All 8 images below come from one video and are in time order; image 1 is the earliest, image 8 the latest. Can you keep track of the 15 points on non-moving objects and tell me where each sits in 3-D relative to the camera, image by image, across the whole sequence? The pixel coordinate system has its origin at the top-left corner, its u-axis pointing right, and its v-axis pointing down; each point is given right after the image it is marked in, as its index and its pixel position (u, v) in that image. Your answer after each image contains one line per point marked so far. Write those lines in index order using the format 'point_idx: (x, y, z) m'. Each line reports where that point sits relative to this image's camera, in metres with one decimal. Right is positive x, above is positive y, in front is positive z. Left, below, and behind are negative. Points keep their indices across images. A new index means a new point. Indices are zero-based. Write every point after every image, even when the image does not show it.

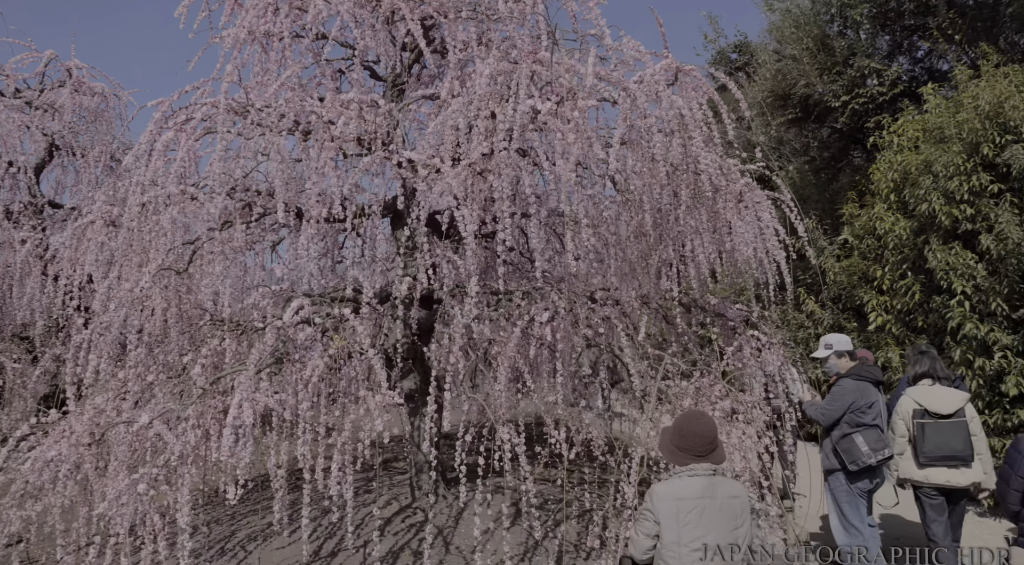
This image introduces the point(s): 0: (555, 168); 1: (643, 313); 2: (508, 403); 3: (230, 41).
0: (+0.2, +0.6, +3.7) m
1: (+0.8, -0.2, +4.3) m
2: (0.0, -0.7, +3.9) m
3: (-1.7, +1.5, +4.4) m
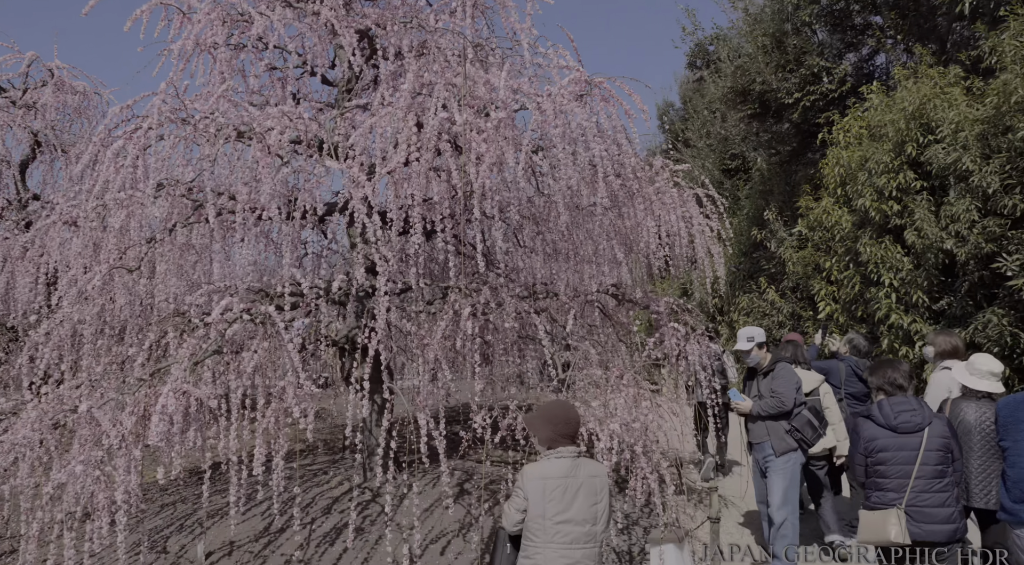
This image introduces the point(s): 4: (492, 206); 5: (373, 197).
0: (-0.2, +0.6, +4.0) m
1: (+0.4, -0.2, +4.6) m
2: (-0.5, -0.7, +4.3) m
3: (-2.2, +1.5, +4.7) m
4: (-0.2, +0.4, +4.1) m
5: (-0.8, +0.5, +4.1) m
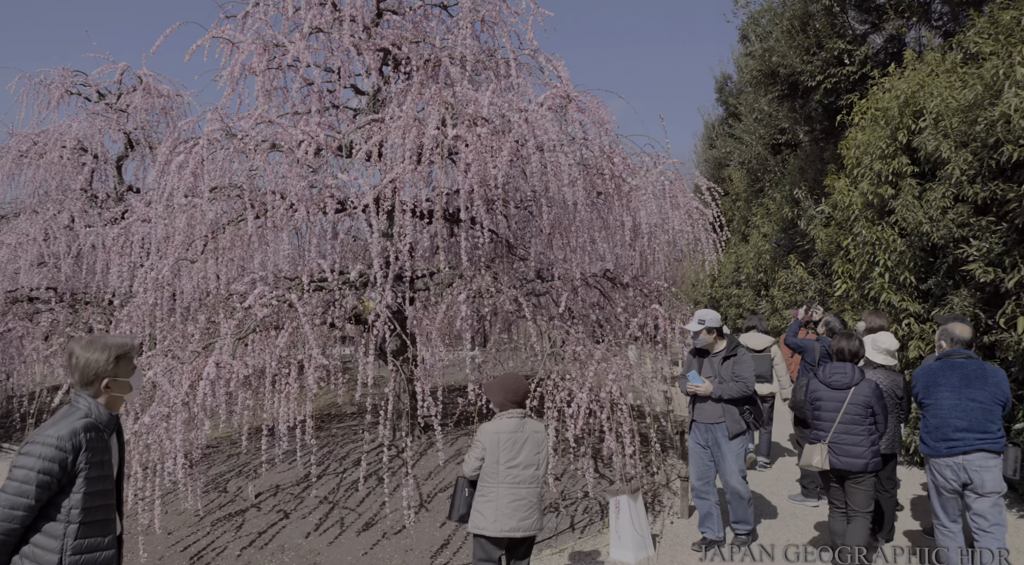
0: (-0.3, +0.7, +4.7) m
1: (+0.4, 0.0, +5.2) m
2: (-0.5, -0.6, +5.0) m
3: (-2.2, +1.6, +5.5) m
4: (-0.2, +0.5, +4.7) m
5: (-0.9, +0.6, +4.8) m
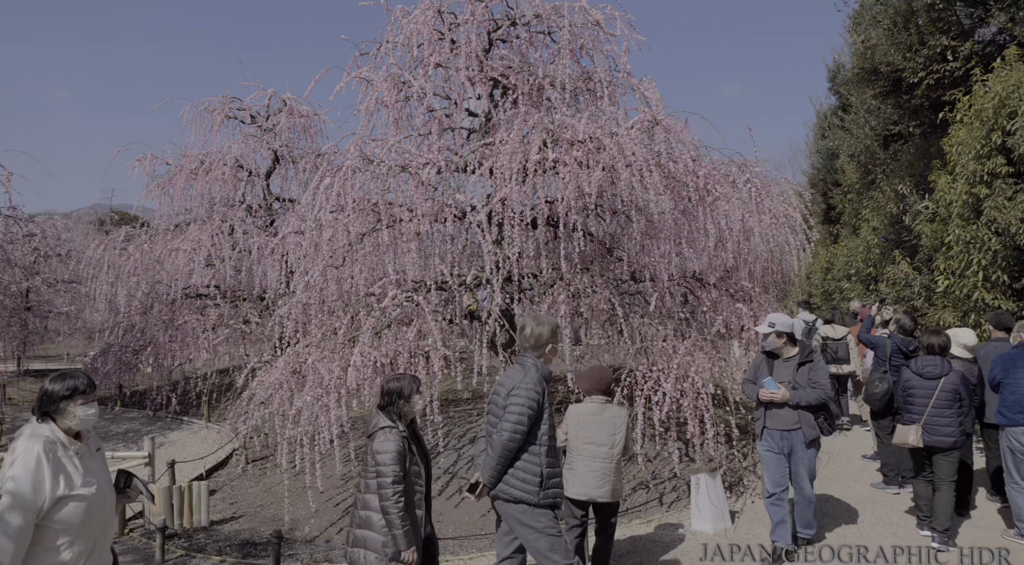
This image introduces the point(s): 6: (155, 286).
0: (+0.4, +0.7, +5.4) m
1: (+1.2, -0.1, +5.8) m
2: (+0.3, -0.6, +5.8) m
3: (-1.3, +1.6, +6.5) m
4: (+0.5, +0.5, +5.4) m
5: (-0.2, +0.5, +5.6) m
6: (-5.3, -0.1, +10.5) m
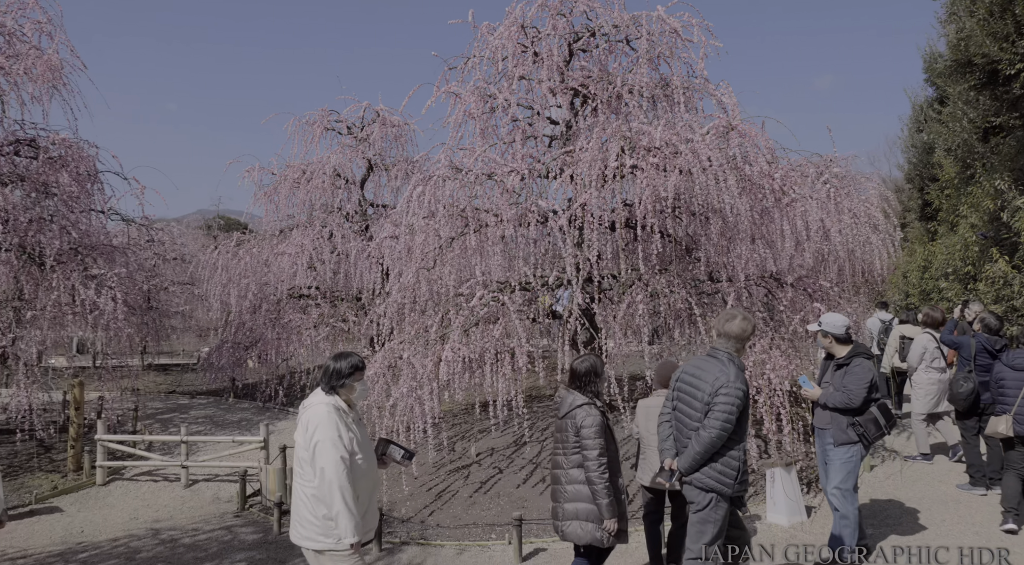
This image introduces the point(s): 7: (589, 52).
0: (+1.0, +0.7, +5.6) m
1: (+1.9, -0.1, +6.0) m
2: (+0.9, -0.6, +6.0) m
3: (-0.6, +1.5, +6.9) m
4: (+1.1, +0.5, +5.6) m
5: (+0.5, +0.5, +5.9) m
6: (-4.0, -0.1, +11.4) m
7: (+0.8, +2.3, +7.0) m
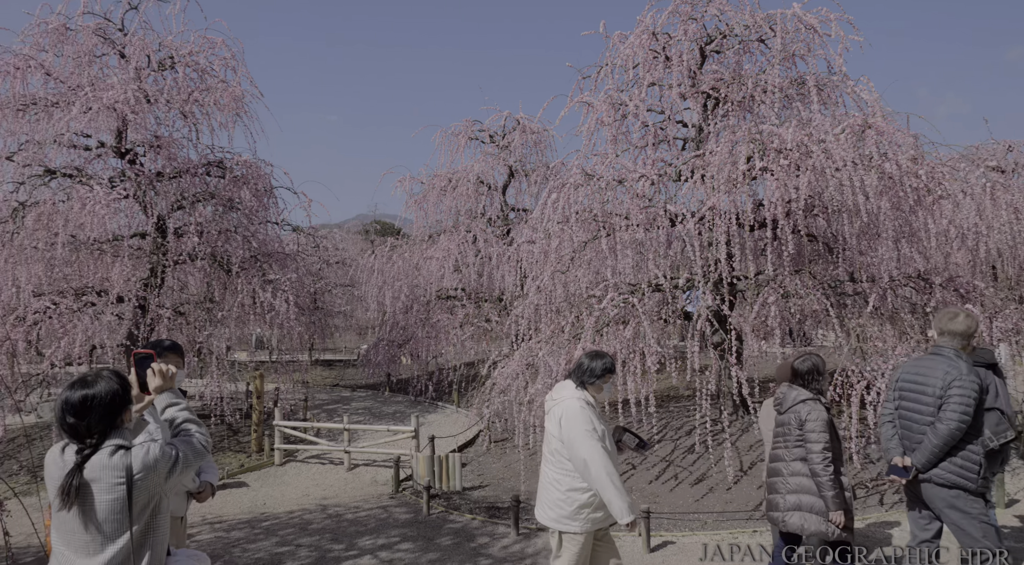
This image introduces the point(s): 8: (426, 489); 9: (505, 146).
0: (+2.1, +0.7, +5.6) m
1: (+3.0, -0.1, +5.8) m
2: (+2.1, -0.6, +6.0) m
3: (+0.8, +1.5, +7.2) m
4: (+2.2, +0.5, +5.6) m
5: (+1.6, +0.5, +6.0) m
6: (-1.7, -0.1, +12.3) m
7: (+2.1, +2.3, +7.0) m
8: (-0.8, -1.9, +6.4) m
9: (-0.1, +2.3, +11.8) m
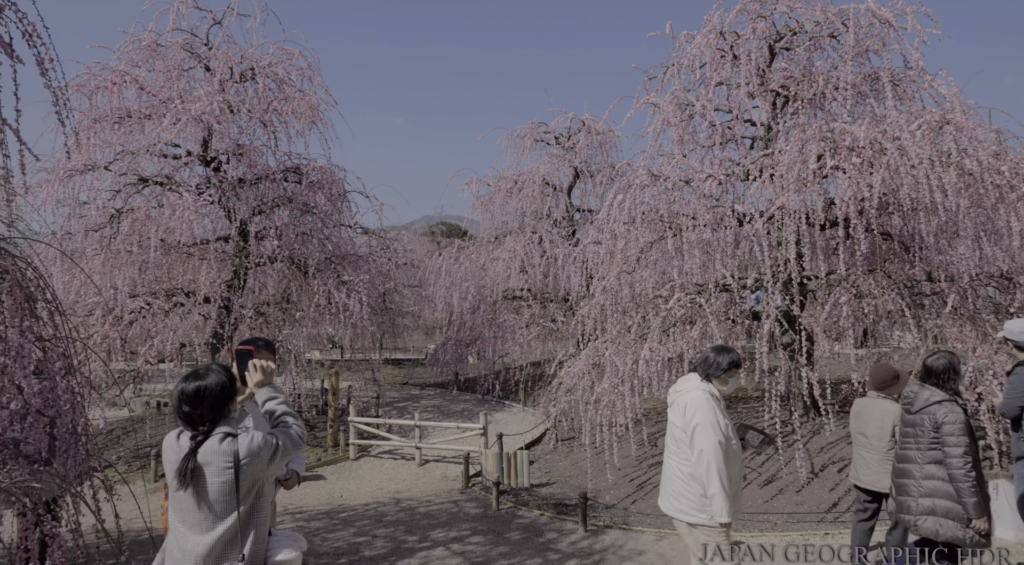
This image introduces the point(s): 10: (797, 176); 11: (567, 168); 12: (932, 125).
0: (+2.6, +0.7, +5.5) m
1: (+3.5, -0.1, +5.6) m
2: (+2.6, -0.6, +5.9) m
3: (+1.4, +1.5, +7.2) m
4: (+2.7, +0.5, +5.5) m
5: (+2.2, +0.5, +6.0) m
6: (-0.5, -0.1, +12.5) m
7: (+2.8, +2.3, +7.0) m
8: (-0.2, -1.9, +6.6) m
9: (+1.0, +2.2, +11.9) m
10: (+2.4, +0.9, +5.8) m
11: (+0.9, +1.9, +11.8) m
12: (+3.2, +1.2, +5.4) m
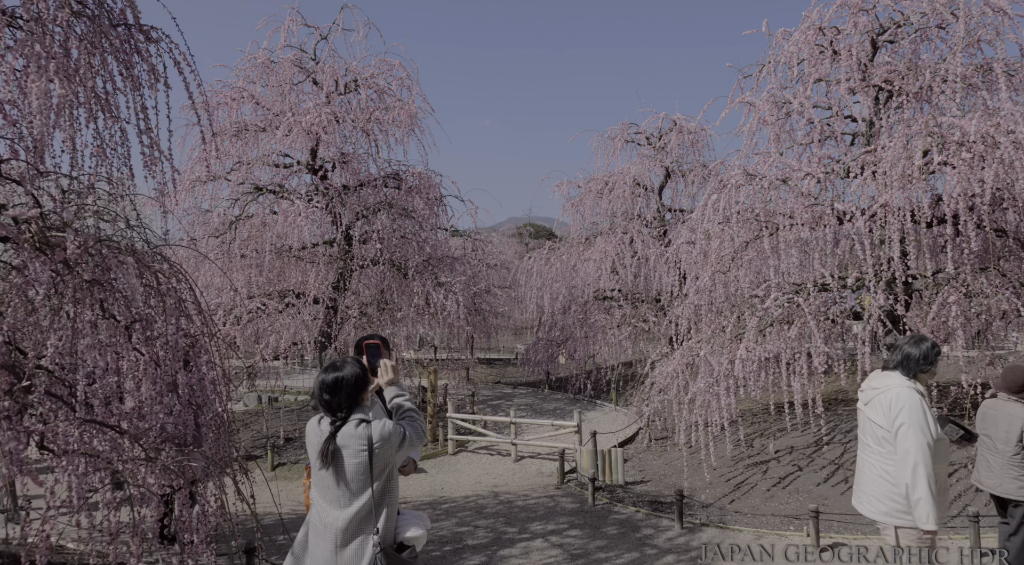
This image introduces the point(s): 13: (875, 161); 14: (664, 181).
0: (+3.4, +0.7, +5.3) m
1: (+4.3, -0.1, +5.3) m
2: (+3.4, -0.6, +5.7) m
3: (+2.4, +1.5, +7.2) m
4: (+3.4, +0.5, +5.3) m
5: (+3.0, +0.5, +5.9) m
6: (+1.1, -0.1, +12.7) m
7: (+3.7, +2.3, +6.8) m
8: (+0.8, -1.9, +6.7) m
9: (+2.5, +2.2, +11.9) m
10: (+3.1, +0.9, +5.7) m
11: (+2.4, +1.9, +11.8) m
12: (+4.0, +1.2, +5.2) m
13: (+3.1, +1.0, +6.0) m
14: (+2.6, +1.7, +12.0) m
